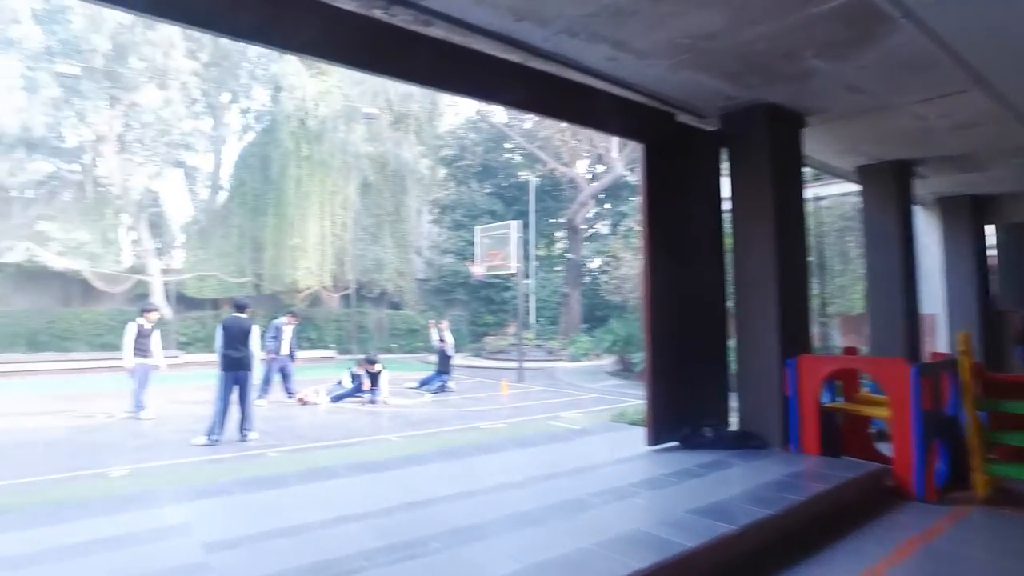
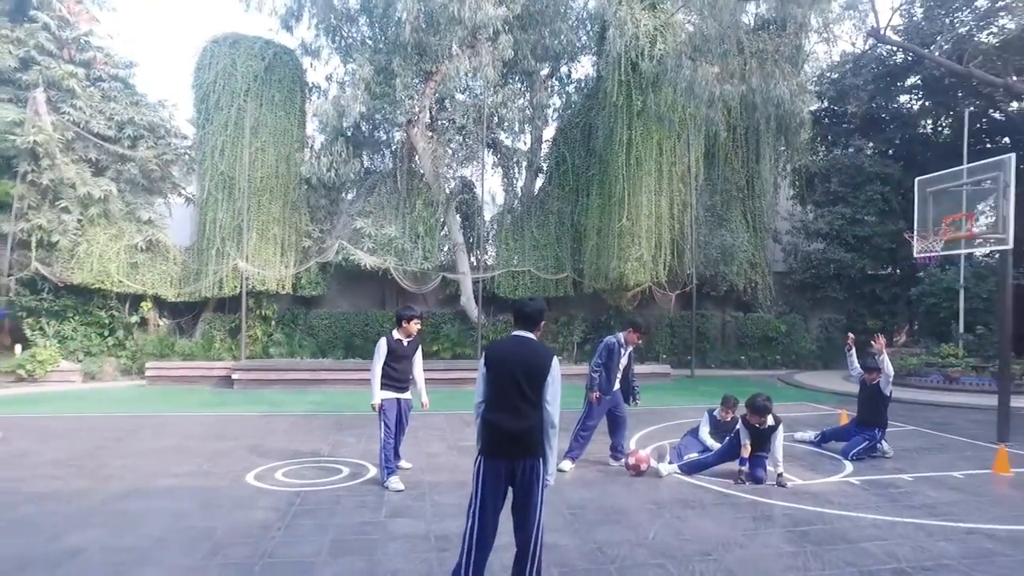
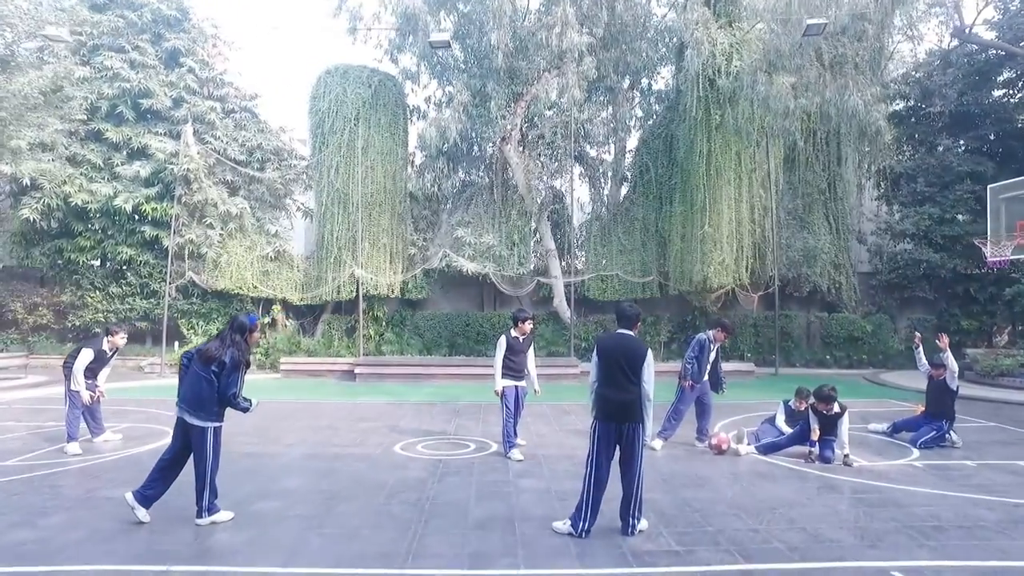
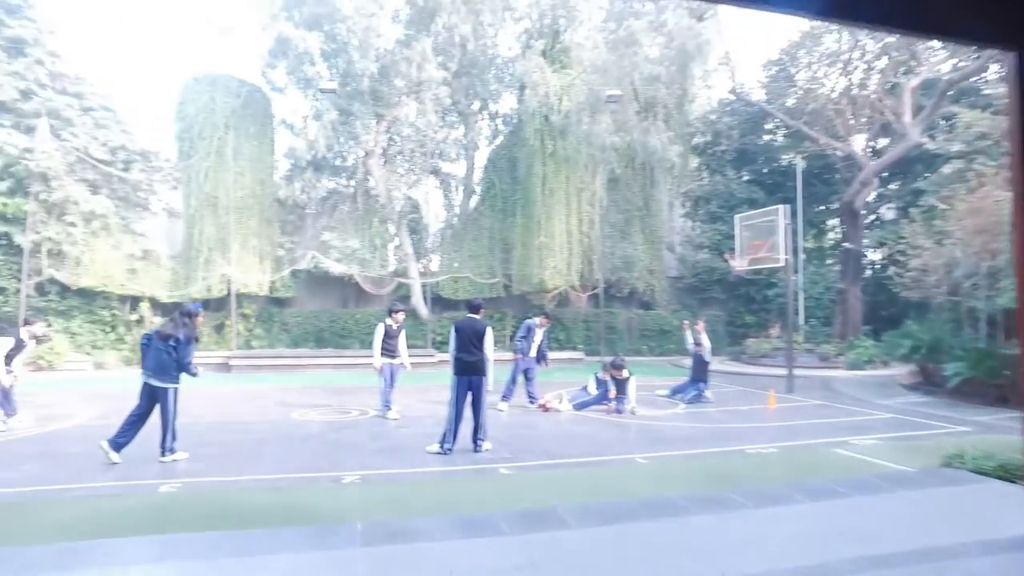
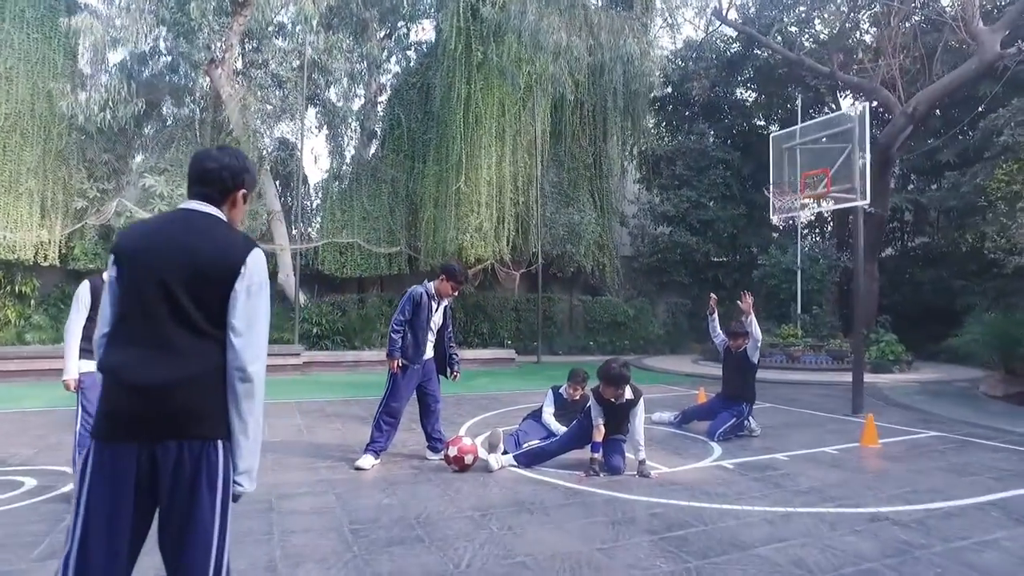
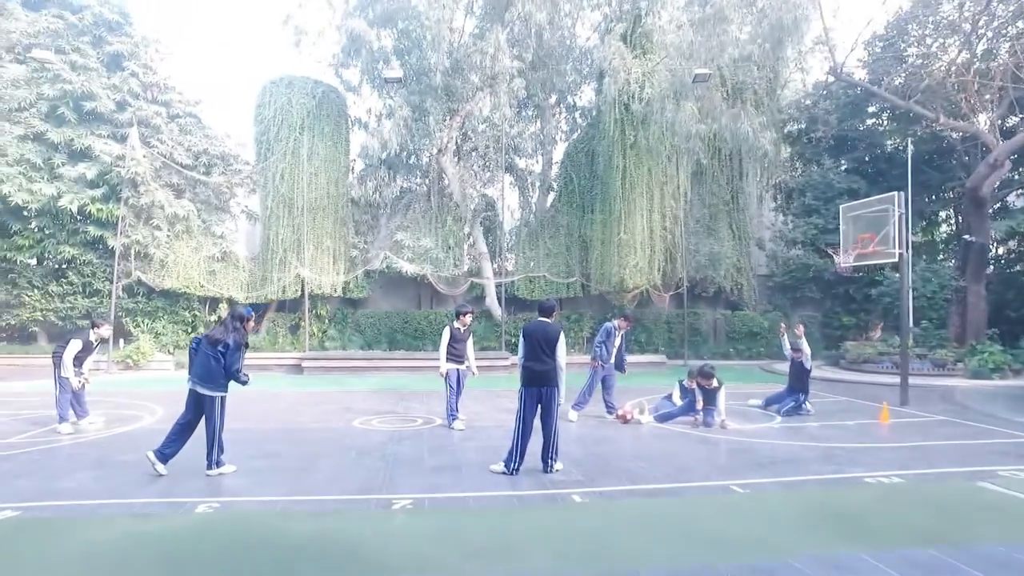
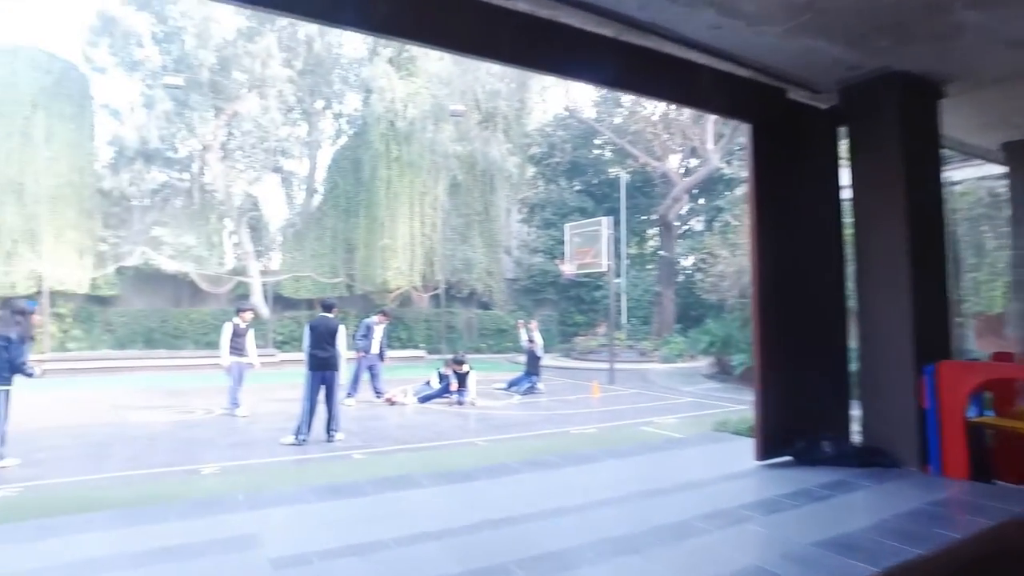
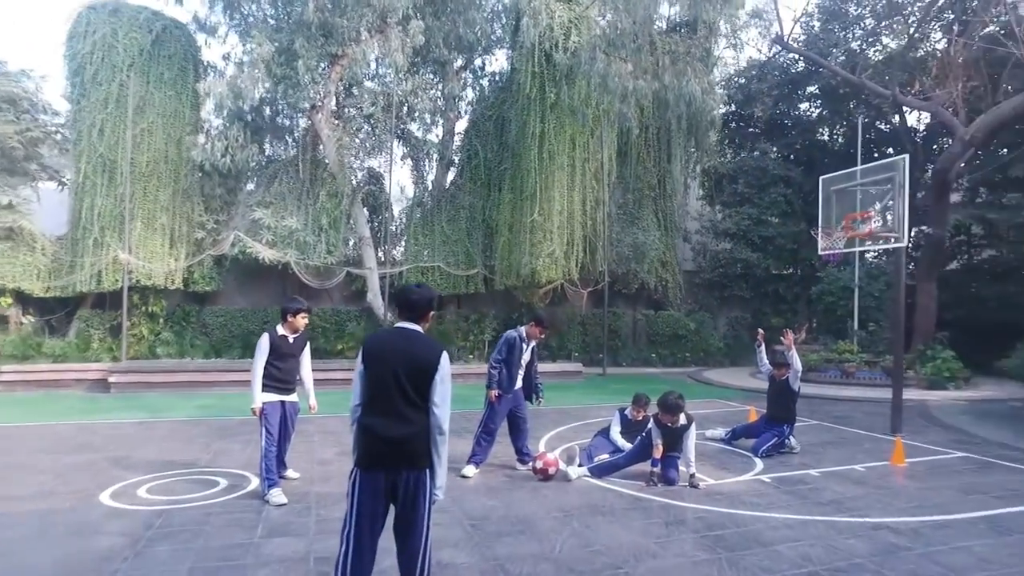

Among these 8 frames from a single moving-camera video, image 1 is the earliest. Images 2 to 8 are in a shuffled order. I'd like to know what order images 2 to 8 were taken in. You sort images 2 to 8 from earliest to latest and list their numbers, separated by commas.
7, 4, 6, 3, 2, 8, 5
